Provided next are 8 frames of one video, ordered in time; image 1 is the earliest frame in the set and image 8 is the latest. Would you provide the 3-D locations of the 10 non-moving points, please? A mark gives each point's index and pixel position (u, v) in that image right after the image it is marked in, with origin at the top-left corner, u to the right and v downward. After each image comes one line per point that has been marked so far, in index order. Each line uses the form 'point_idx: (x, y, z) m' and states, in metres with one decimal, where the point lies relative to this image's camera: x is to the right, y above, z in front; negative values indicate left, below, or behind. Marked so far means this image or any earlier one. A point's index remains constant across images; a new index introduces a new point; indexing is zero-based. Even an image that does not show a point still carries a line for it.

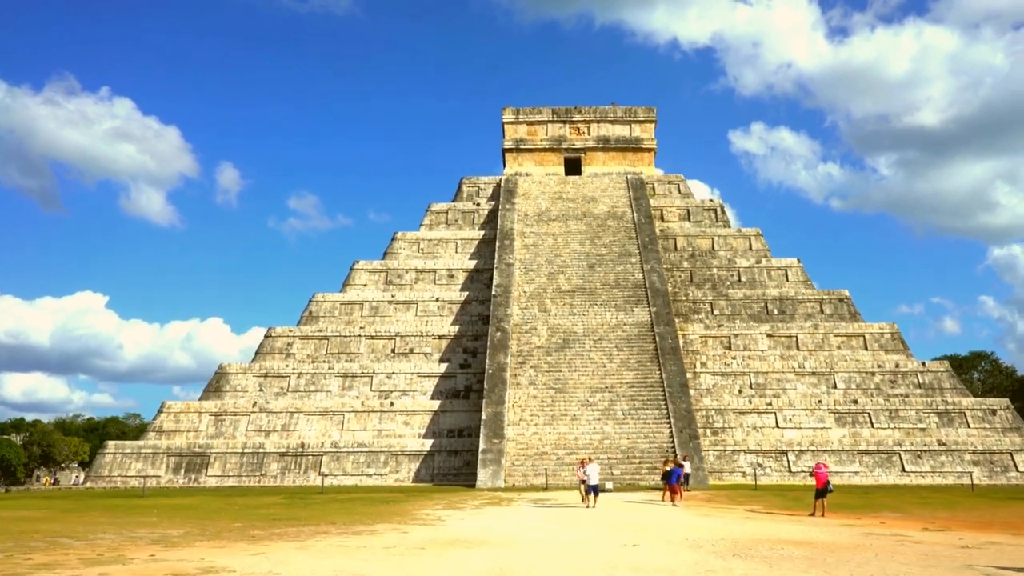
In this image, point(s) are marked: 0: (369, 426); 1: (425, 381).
0: (-3.3, -3.2, +18.0) m
1: (-2.1, -2.3, +19.0) m
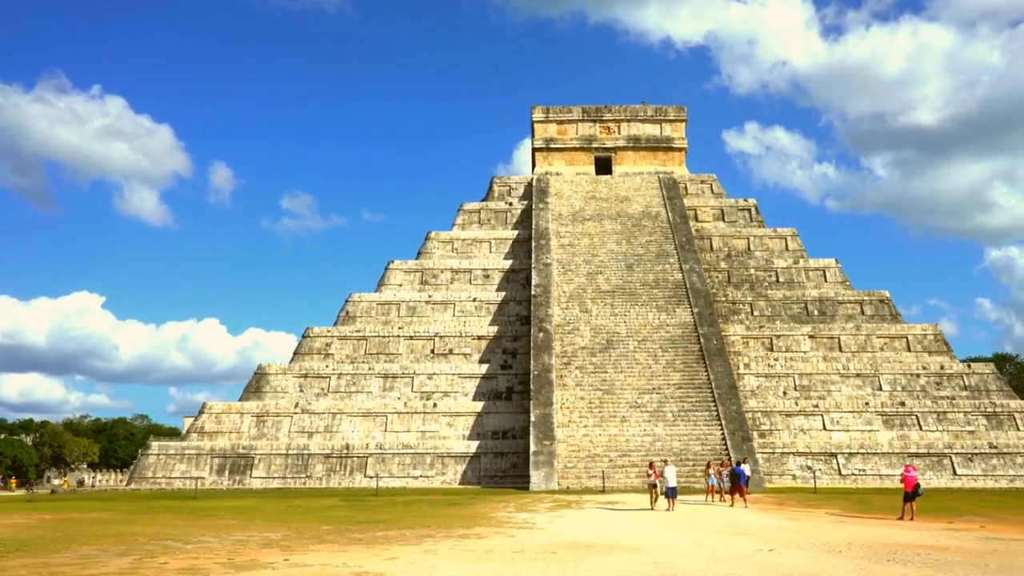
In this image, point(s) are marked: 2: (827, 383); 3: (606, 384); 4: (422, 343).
0: (-2.3, -3.2, +17.8) m
1: (-1.1, -2.3, +18.9) m
2: (+7.7, -2.3, +18.7) m
3: (+2.1, -2.1, +17.2) m
4: (-2.3, -1.4, +19.9) m
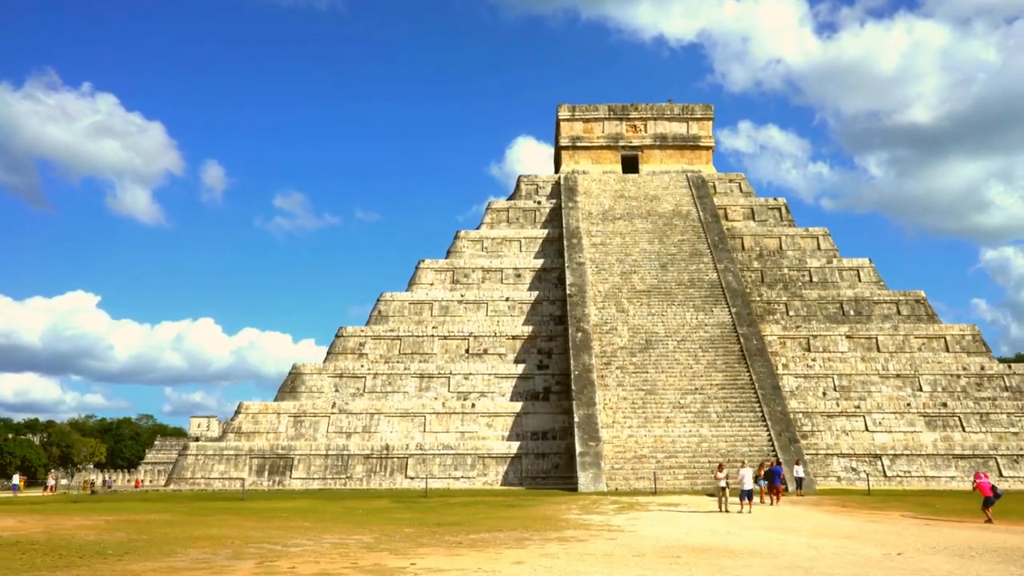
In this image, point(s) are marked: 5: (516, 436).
0: (-1.4, -3.2, +17.7) m
1: (-0.2, -2.3, +18.7) m
2: (+8.6, -2.3, +18.6) m
3: (+3.0, -2.1, +17.0) m
4: (-1.4, -1.4, +19.8) m
5: (+0.1, -3.4, +17.6) m
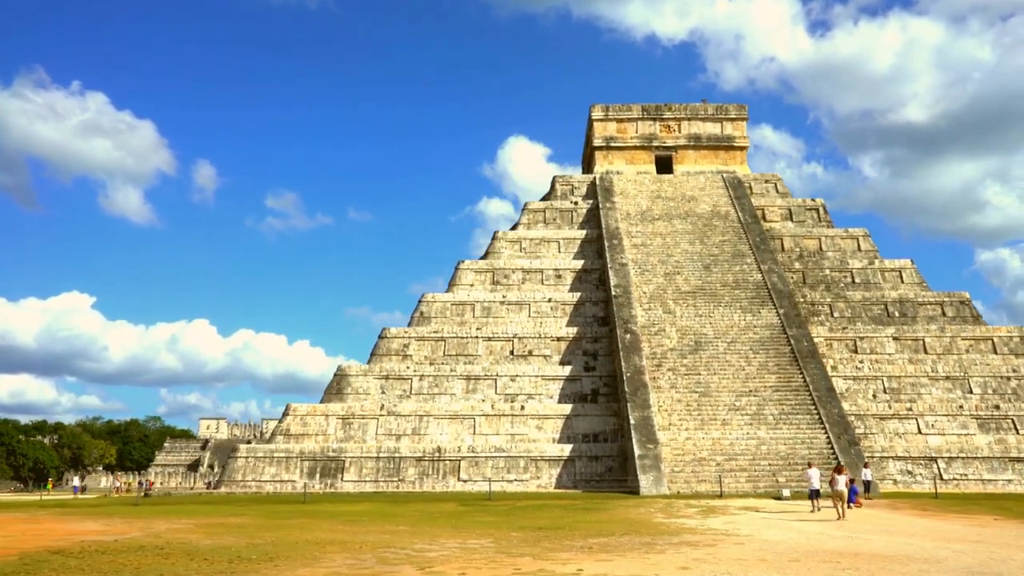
0: (-0.2, -3.2, +17.6) m
1: (+0.9, -2.3, +18.6) m
2: (+9.7, -2.4, +18.5) m
3: (+4.2, -2.1, +16.9) m
4: (-0.3, -1.4, +19.6) m
5: (+1.2, -3.4, +17.5) m
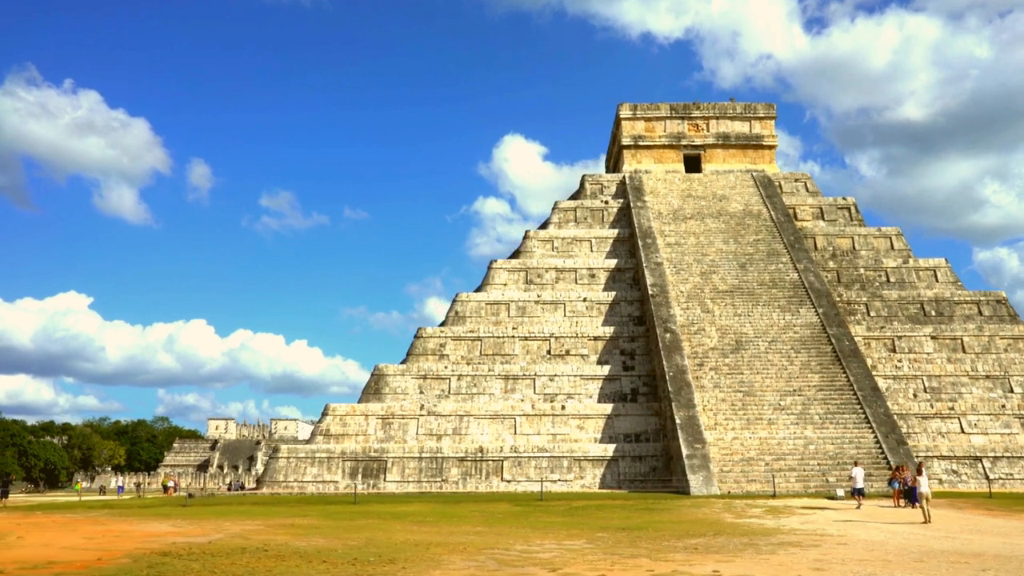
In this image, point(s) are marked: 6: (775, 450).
0: (+0.7, -3.2, +17.5) m
1: (+1.9, -2.3, +18.5) m
2: (+10.7, -2.3, +18.4) m
3: (+5.1, -2.1, +16.8) m
4: (+0.6, -1.4, +19.5) m
5: (+2.2, -3.4, +17.4) m
6: (+5.2, -3.2, +15.3) m
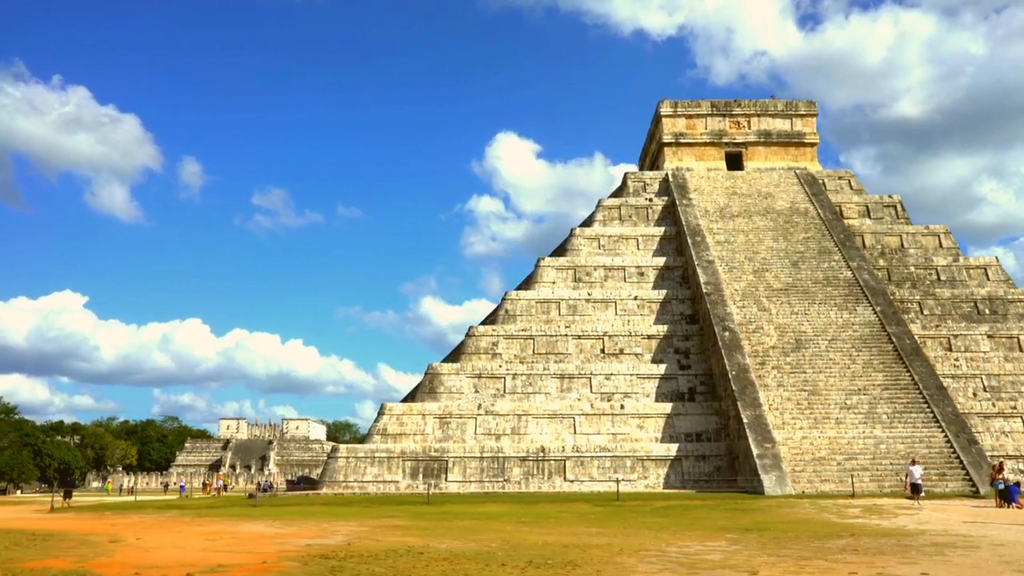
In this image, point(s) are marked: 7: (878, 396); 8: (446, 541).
0: (+2.0, -3.2, +17.3) m
1: (+3.2, -2.2, +18.3) m
2: (+12.0, -2.3, +18.2) m
3: (+6.4, -2.1, +16.7) m
4: (+2.0, -1.4, +19.4) m
5: (+3.5, -3.3, +17.2) m
6: (+6.6, -3.2, +15.1) m
7: (+7.8, -2.3, +16.3) m
8: (-0.7, -2.5, +7.6) m
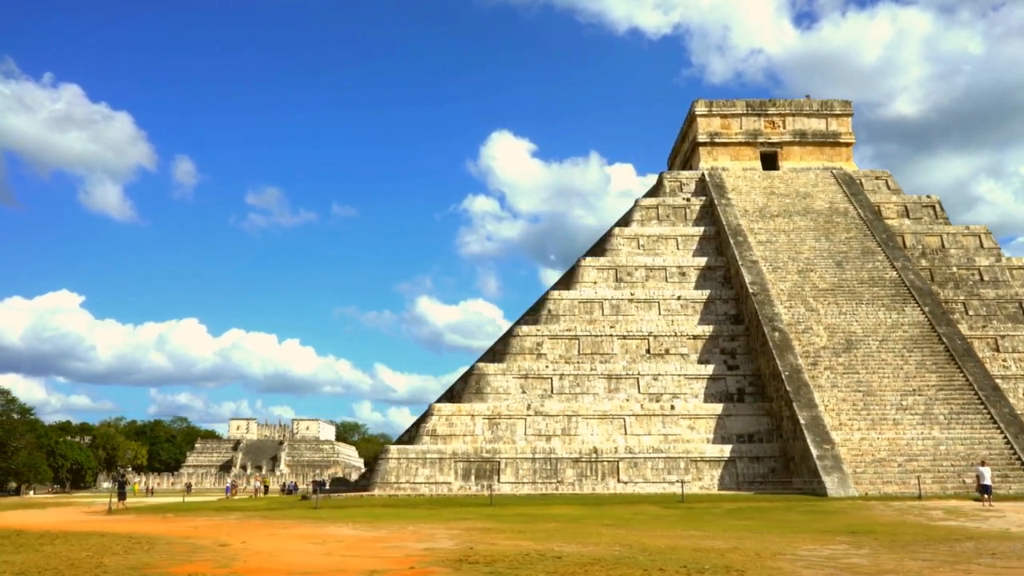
0: (+3.1, -3.2, +17.1) m
1: (+4.3, -2.2, +18.2) m
2: (+13.1, -2.3, +18.1) m
3: (+7.5, -2.1, +16.5) m
4: (+3.1, -1.4, +19.2) m
5: (+4.6, -3.3, +17.1) m
6: (+7.7, -3.2, +15.0) m
7: (+8.9, -2.3, +16.2) m
8: (+0.4, -2.5, +7.4) m
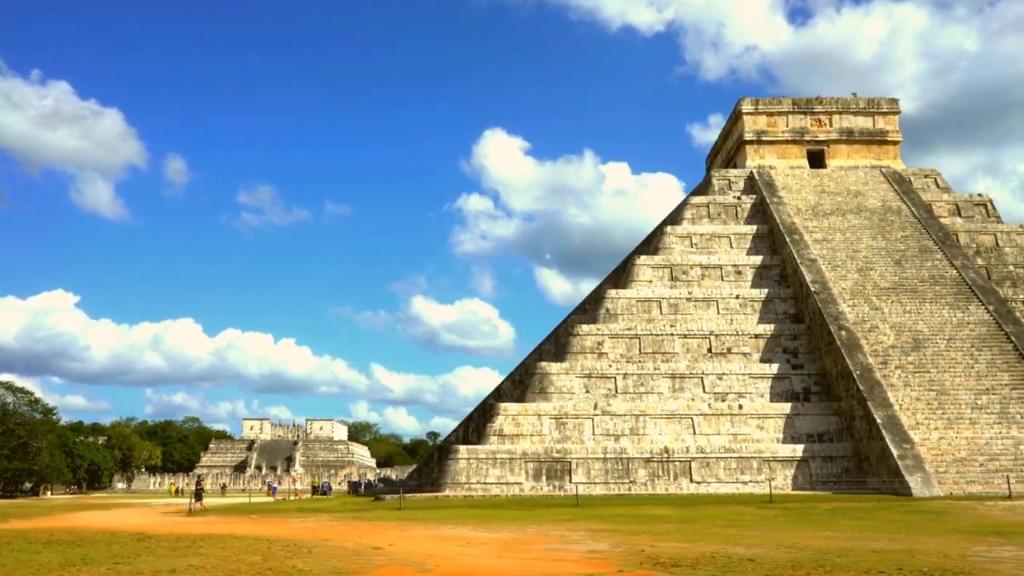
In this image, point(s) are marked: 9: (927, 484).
0: (+4.6, -3.1, +17.0) m
1: (+5.8, -2.2, +18.1) m
2: (+14.6, -2.3, +18.0) m
3: (+9.0, -2.0, +16.4) m
4: (+4.6, -1.3, +19.1) m
5: (+6.1, -3.3, +16.9) m
6: (+9.2, -3.1, +14.9) m
7: (+10.4, -2.2, +16.1) m
8: (+1.9, -2.4, +7.3) m
9: (+7.6, -3.6, +14.2) m
